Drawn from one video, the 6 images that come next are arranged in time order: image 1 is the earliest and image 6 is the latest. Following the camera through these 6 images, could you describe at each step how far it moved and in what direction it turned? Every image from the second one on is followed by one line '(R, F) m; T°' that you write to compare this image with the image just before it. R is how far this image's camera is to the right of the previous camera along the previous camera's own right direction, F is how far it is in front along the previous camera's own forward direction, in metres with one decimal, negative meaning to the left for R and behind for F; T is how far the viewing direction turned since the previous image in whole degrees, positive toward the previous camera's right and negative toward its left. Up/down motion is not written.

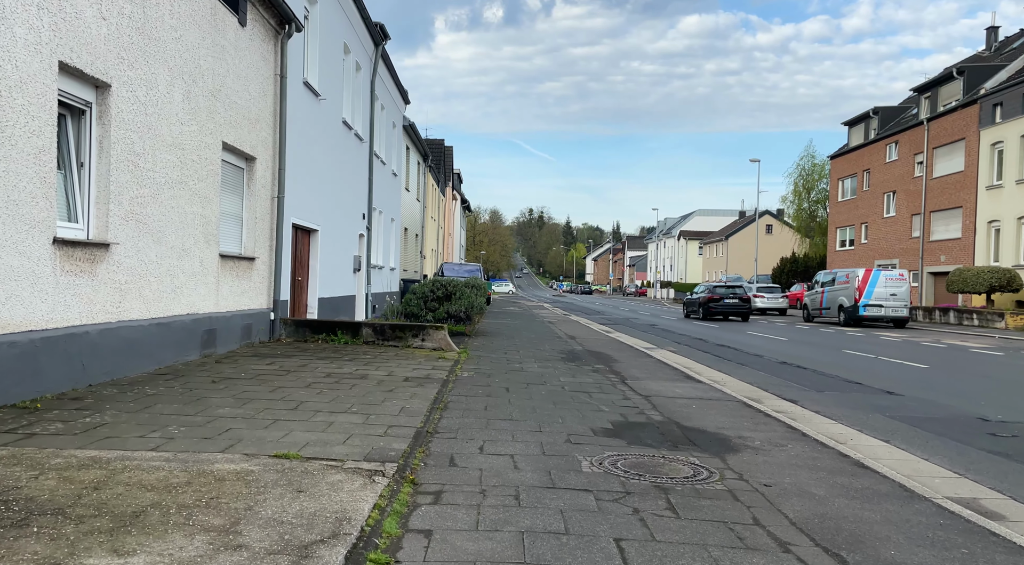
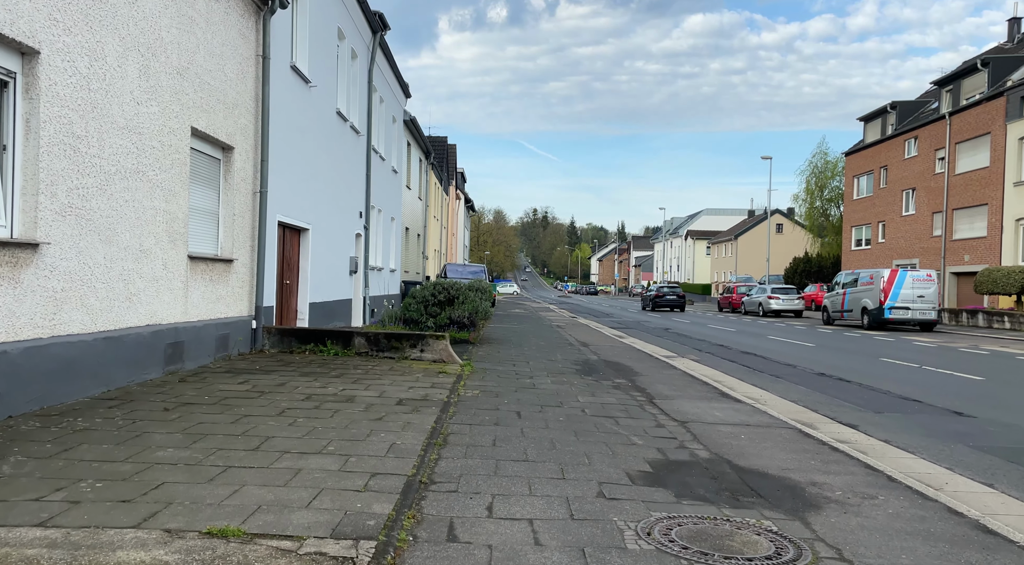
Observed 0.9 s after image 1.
(-0.1, +1.2) m; 0°
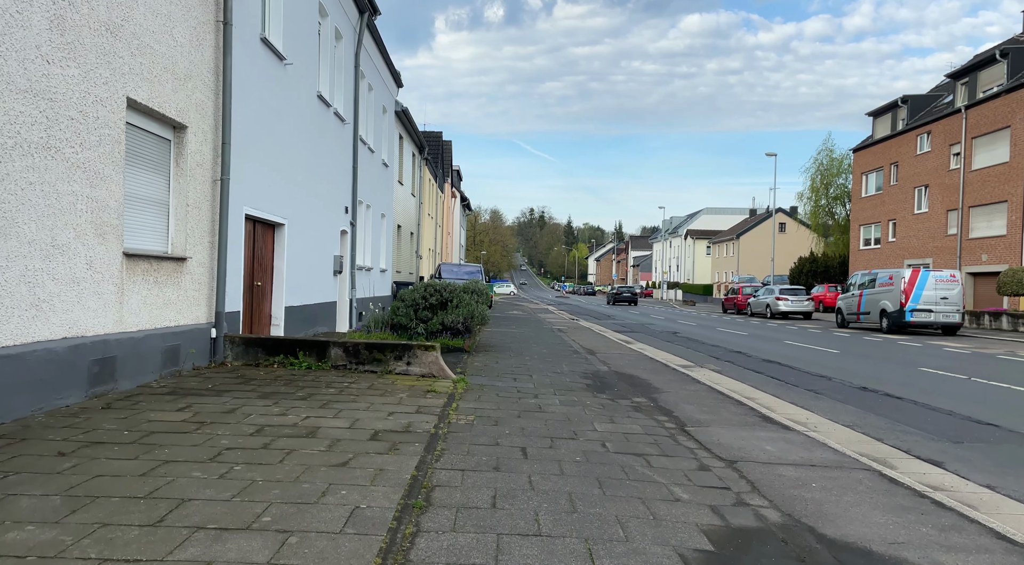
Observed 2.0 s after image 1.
(-0.1, +1.3) m; 0°
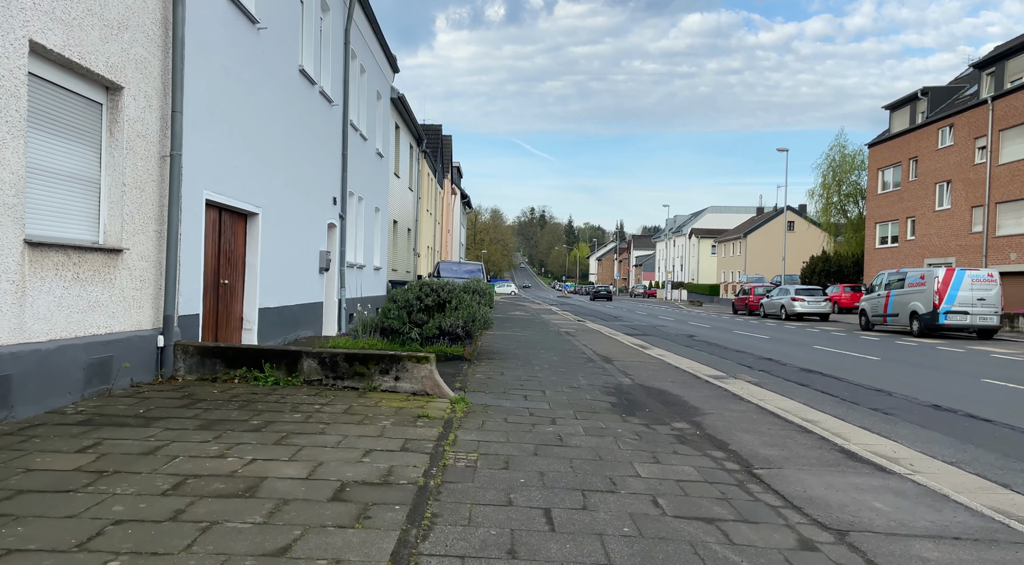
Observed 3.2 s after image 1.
(-0.1, +1.5) m; 0°
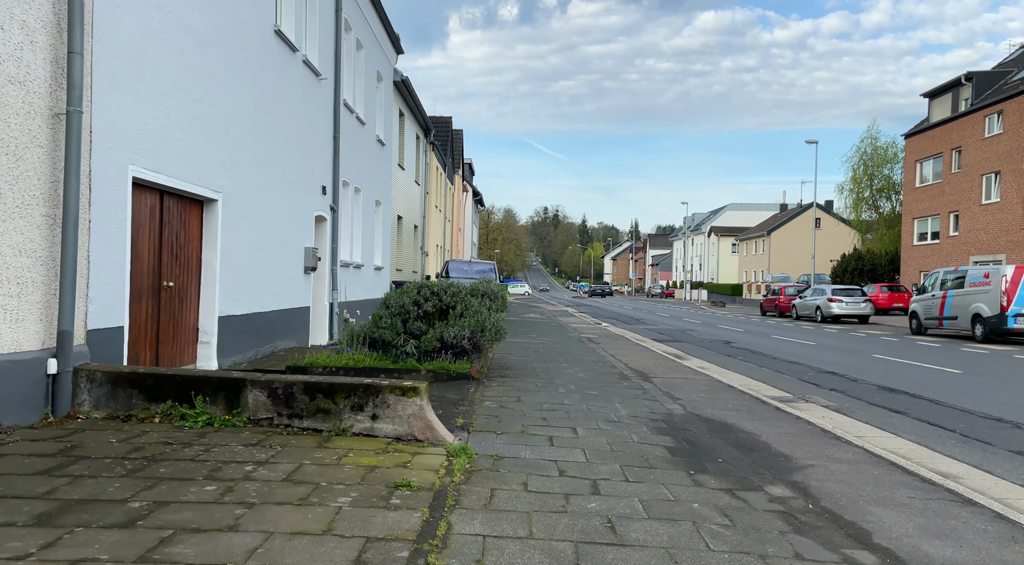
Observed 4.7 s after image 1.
(-0.1, +1.9) m; -1°
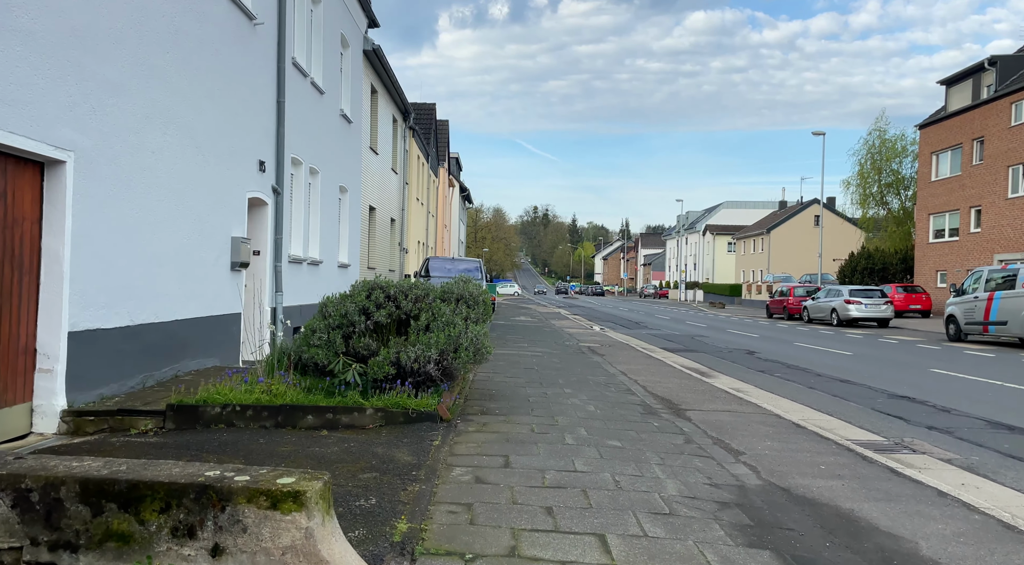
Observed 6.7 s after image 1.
(0.0, +2.5) m; +1°
